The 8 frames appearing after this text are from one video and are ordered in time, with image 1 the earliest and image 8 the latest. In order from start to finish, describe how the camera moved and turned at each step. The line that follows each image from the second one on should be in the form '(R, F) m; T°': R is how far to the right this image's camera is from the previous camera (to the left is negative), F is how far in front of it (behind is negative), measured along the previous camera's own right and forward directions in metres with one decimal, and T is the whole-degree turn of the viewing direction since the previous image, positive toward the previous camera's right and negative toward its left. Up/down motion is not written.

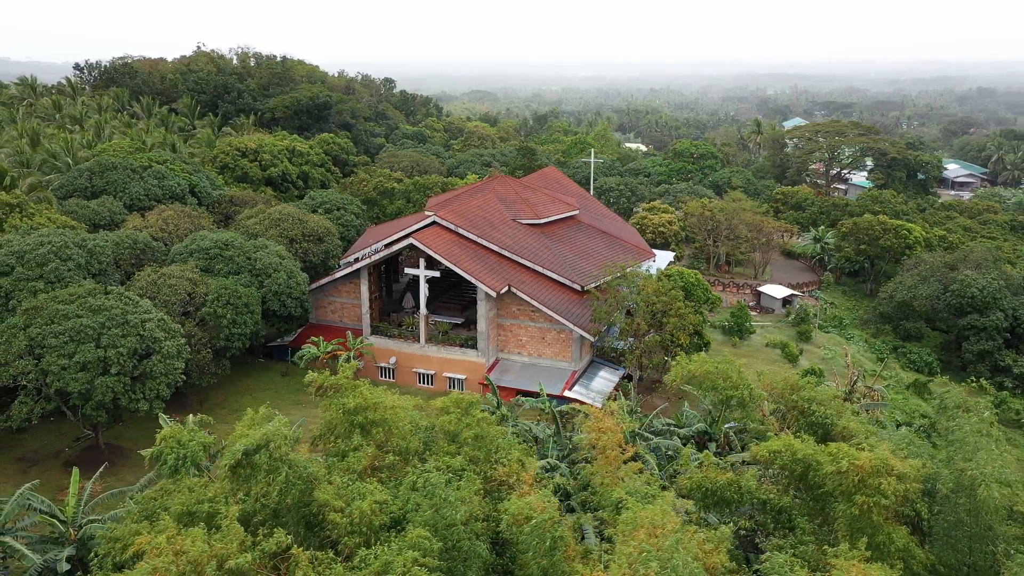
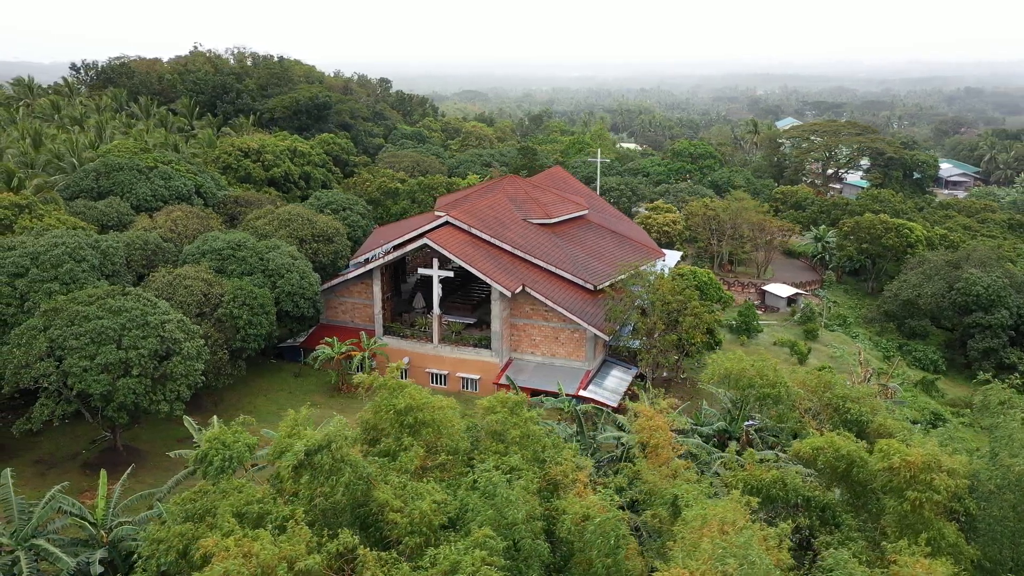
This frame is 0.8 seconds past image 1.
(-0.6, 0.0) m; +1°
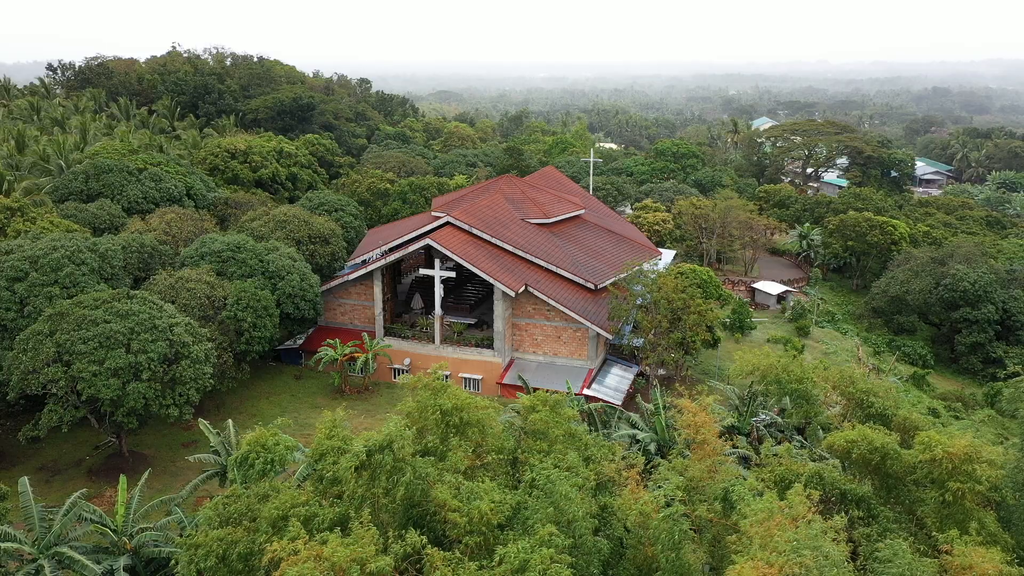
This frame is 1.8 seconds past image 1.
(-0.7, 0.0) m; +2°
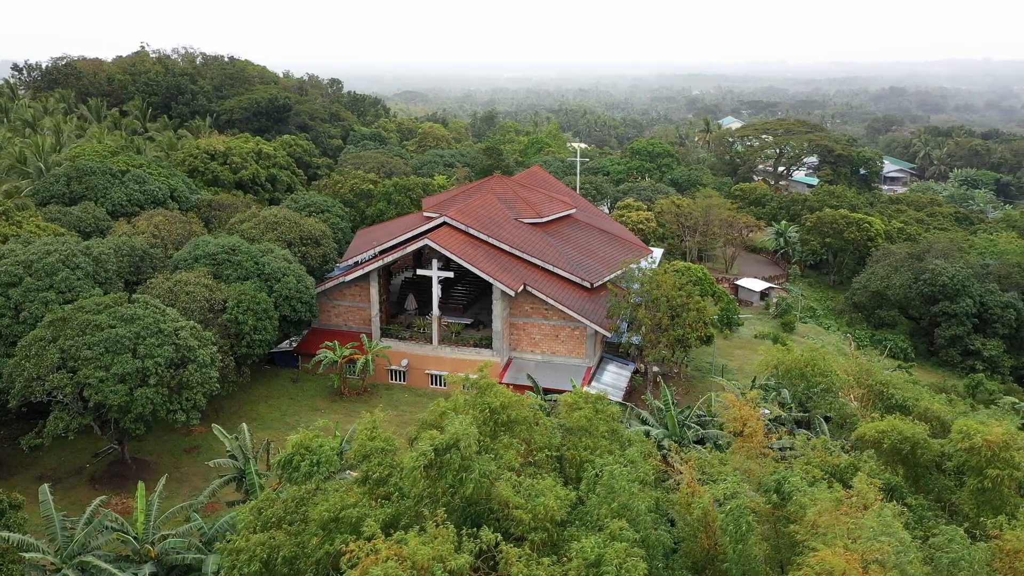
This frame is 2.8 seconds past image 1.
(-0.8, 0.0) m; +2°
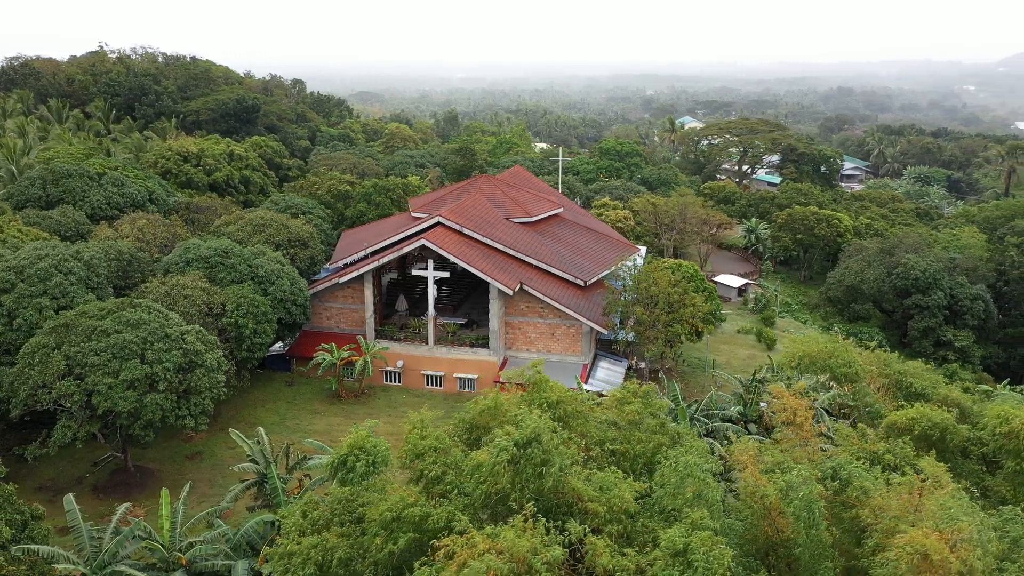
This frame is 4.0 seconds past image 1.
(-1.0, -0.1) m; +3°
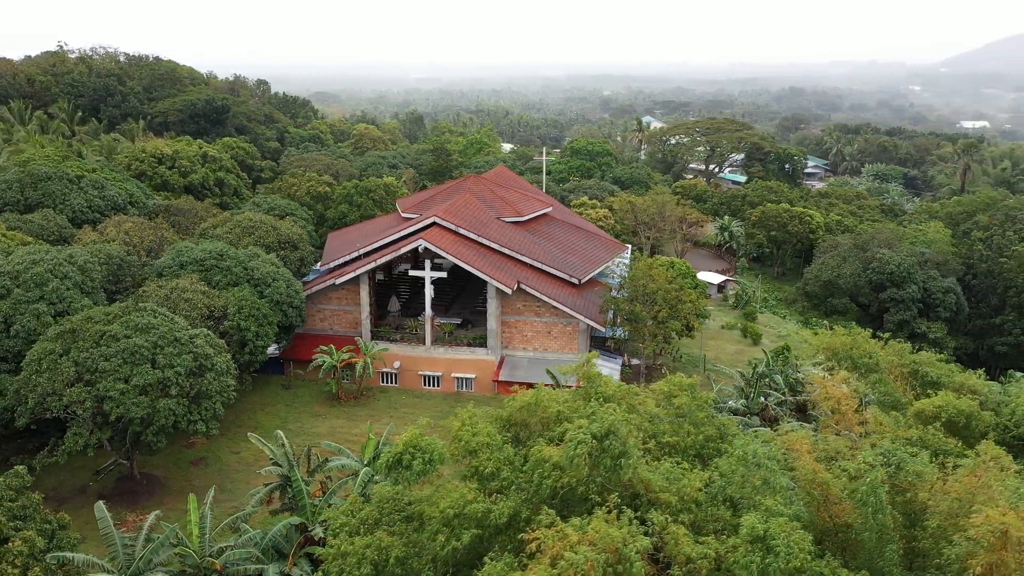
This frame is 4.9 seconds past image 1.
(-1.0, -0.1) m; +3°
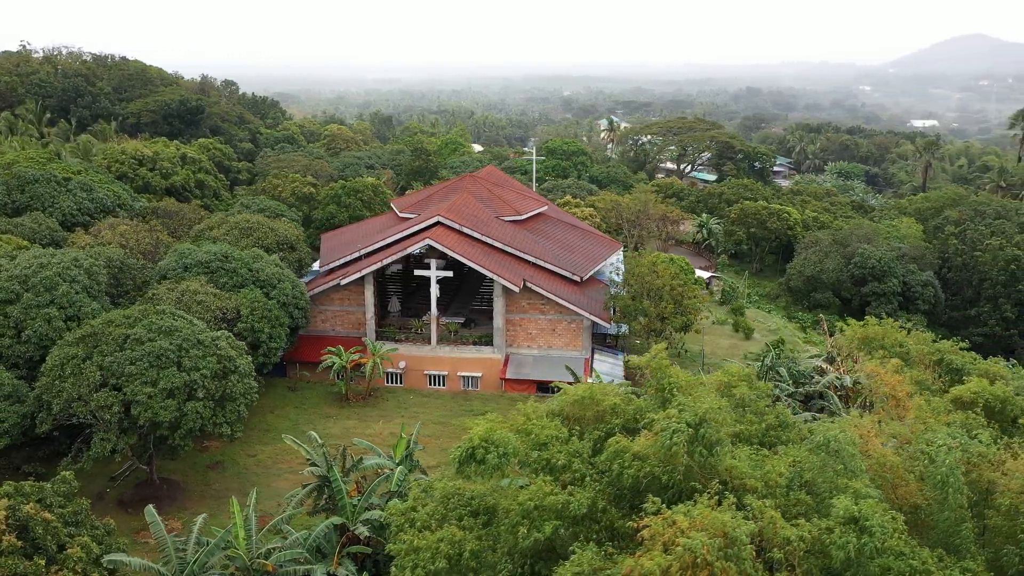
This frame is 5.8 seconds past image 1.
(-1.2, -0.1) m; +3°
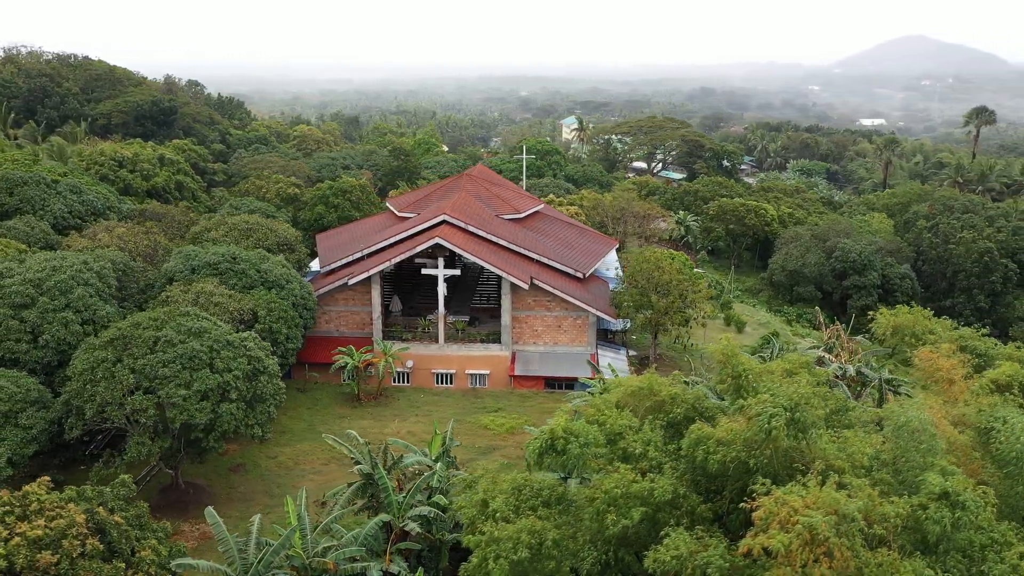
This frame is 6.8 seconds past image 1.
(-1.3, -0.1) m; +3°
